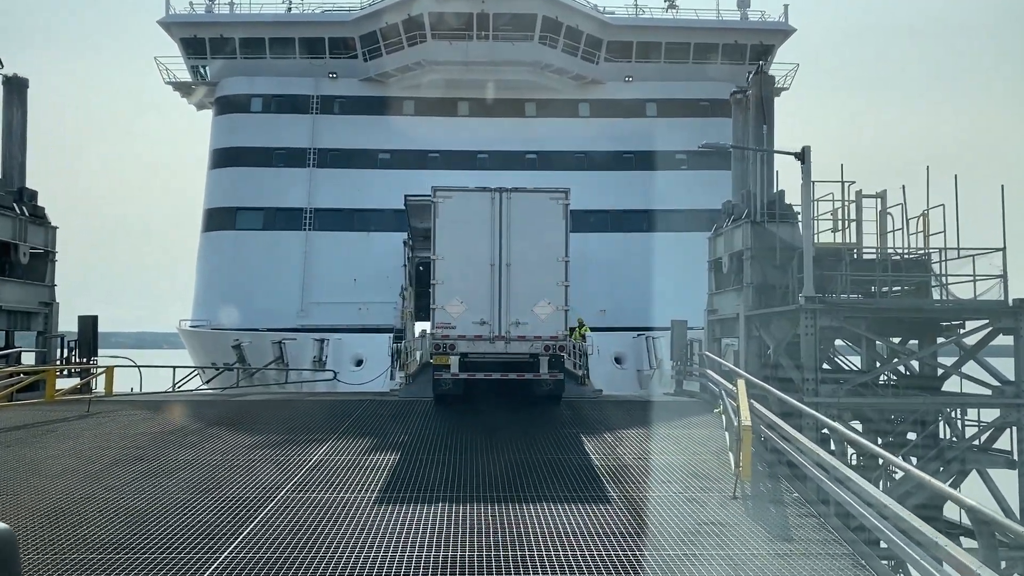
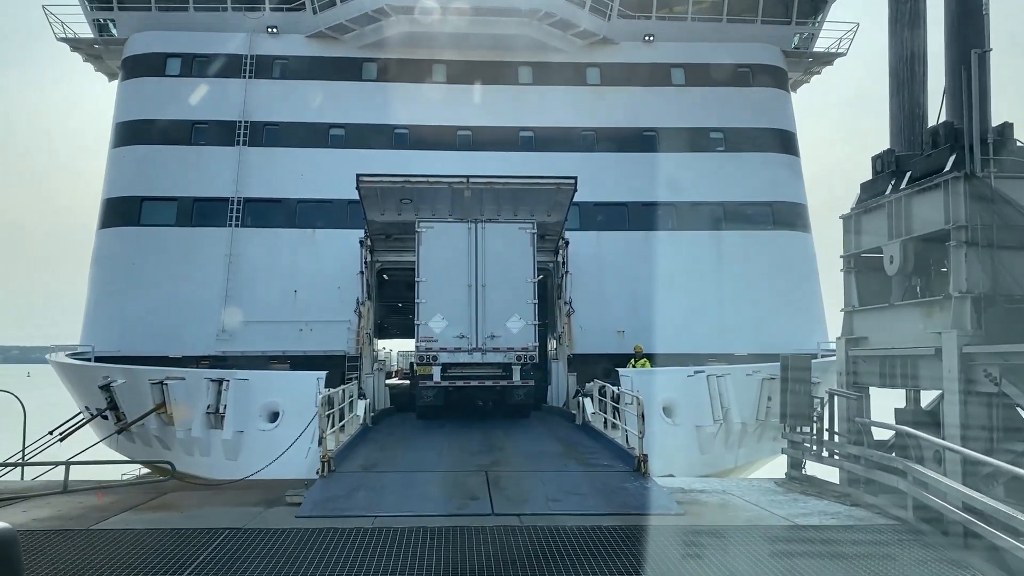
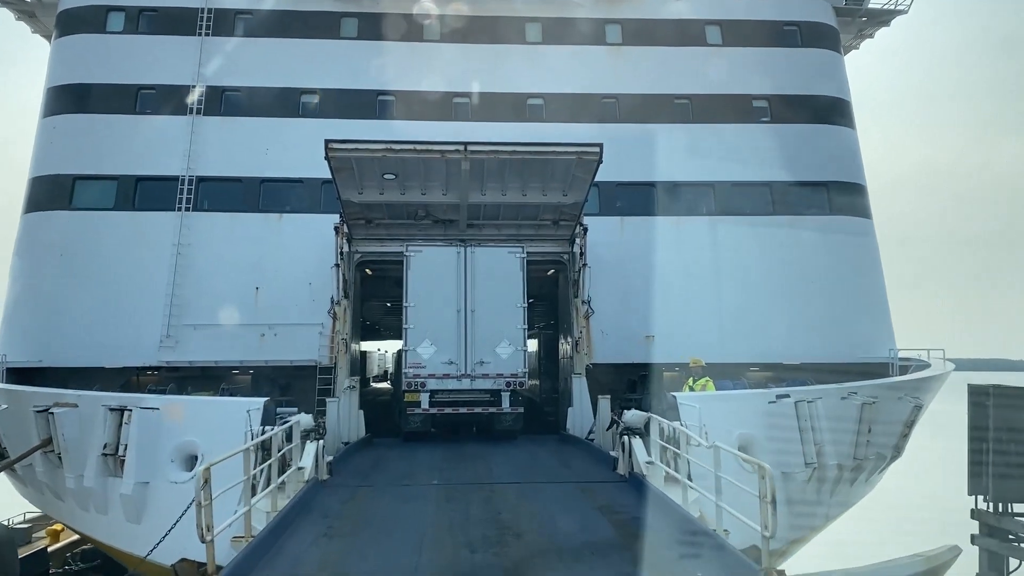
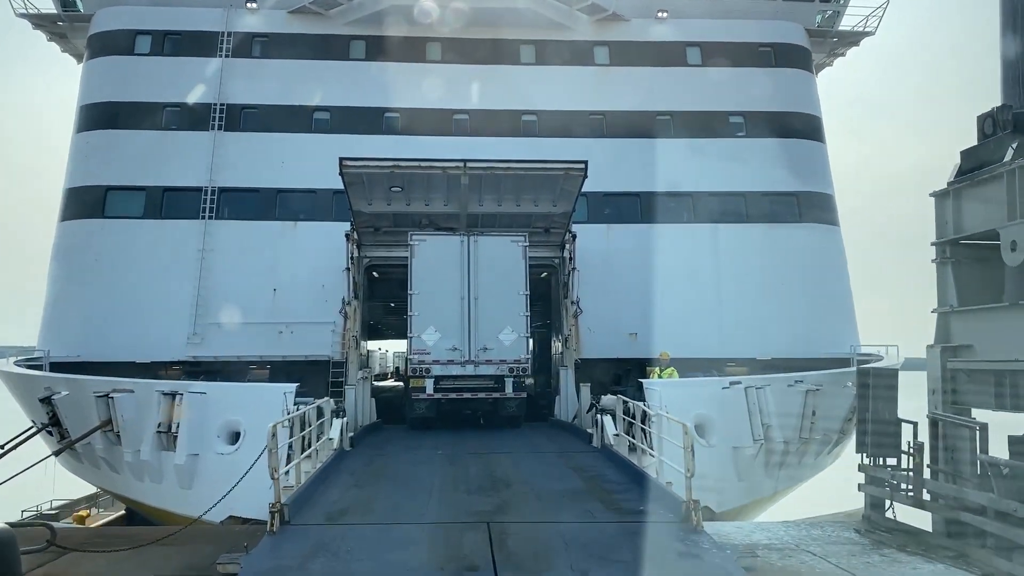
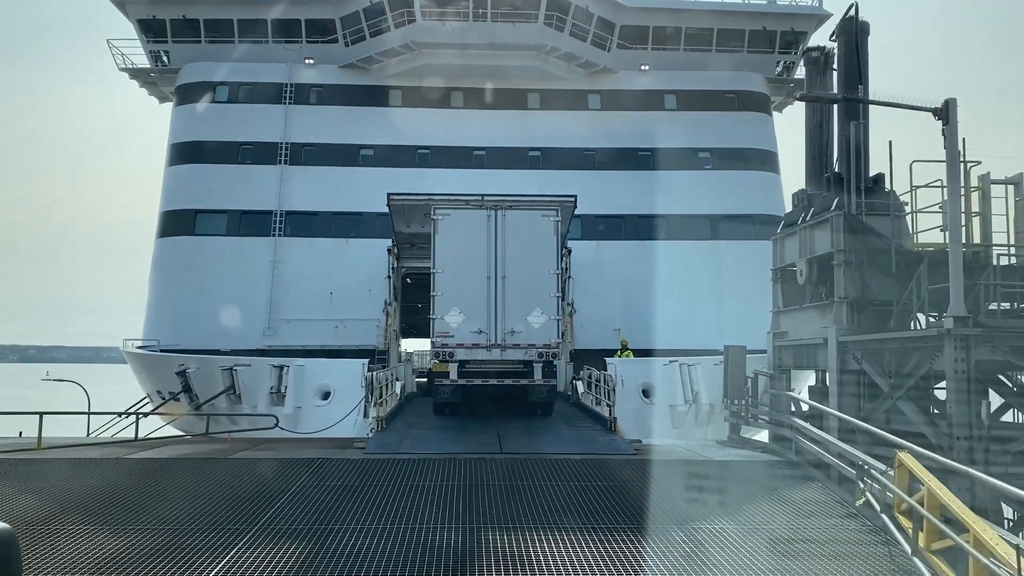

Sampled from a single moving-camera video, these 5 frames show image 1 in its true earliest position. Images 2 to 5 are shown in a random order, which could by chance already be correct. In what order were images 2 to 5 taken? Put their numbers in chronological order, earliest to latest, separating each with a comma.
5, 2, 4, 3
